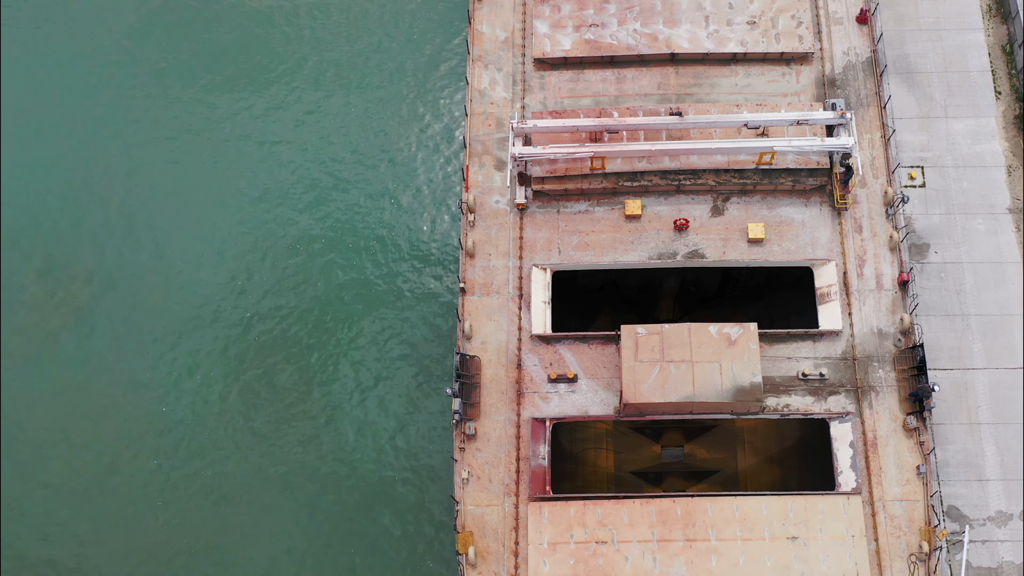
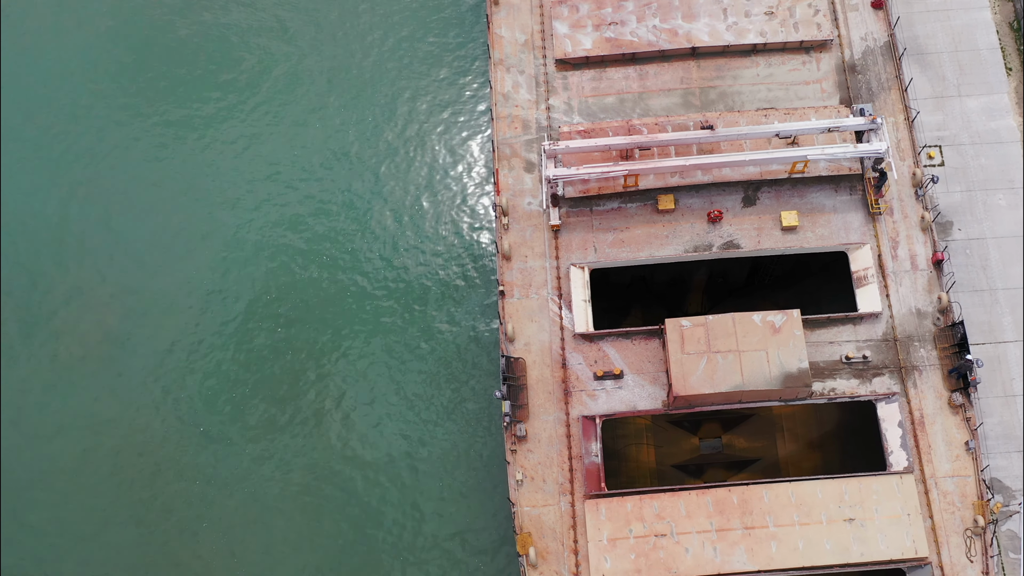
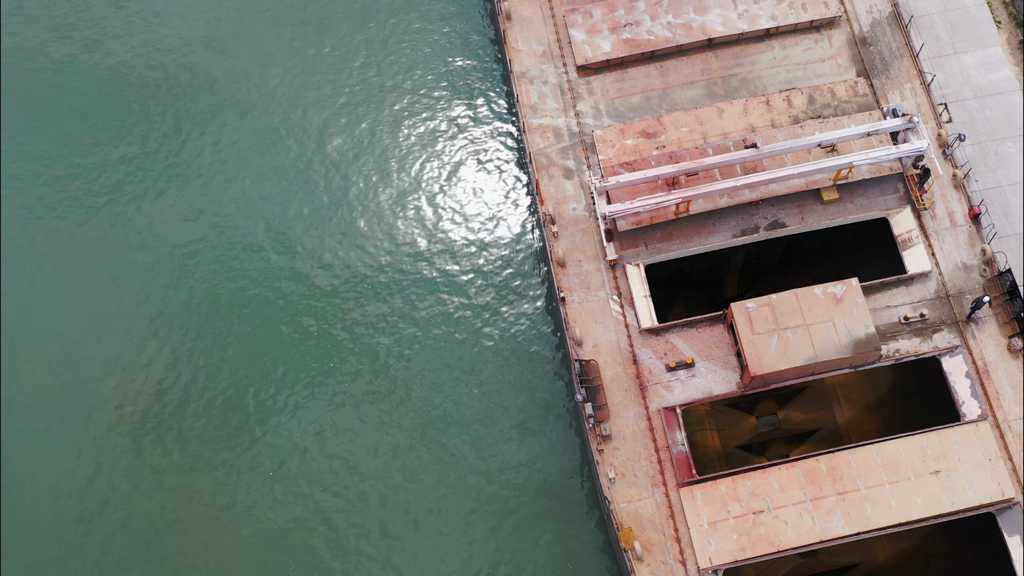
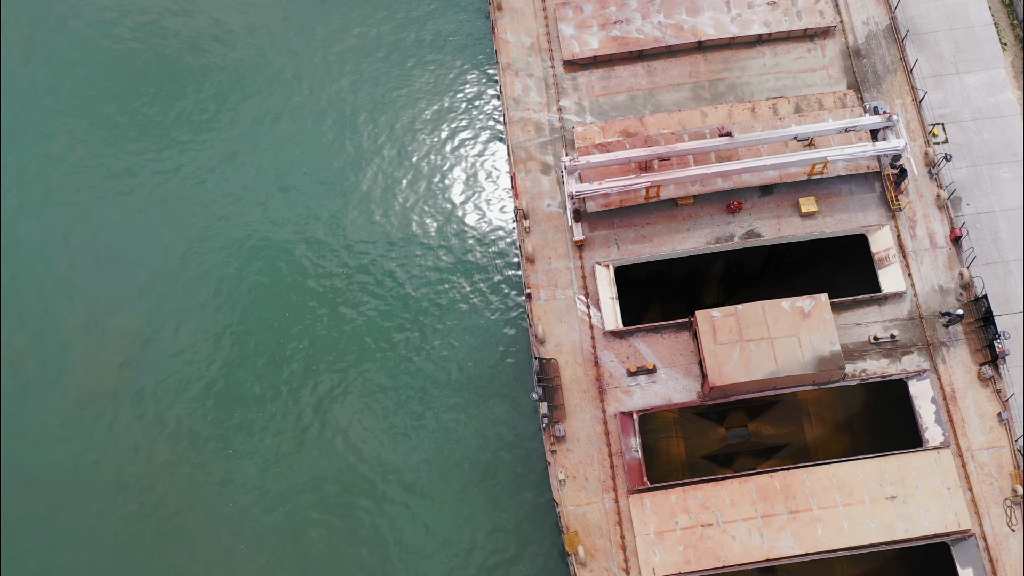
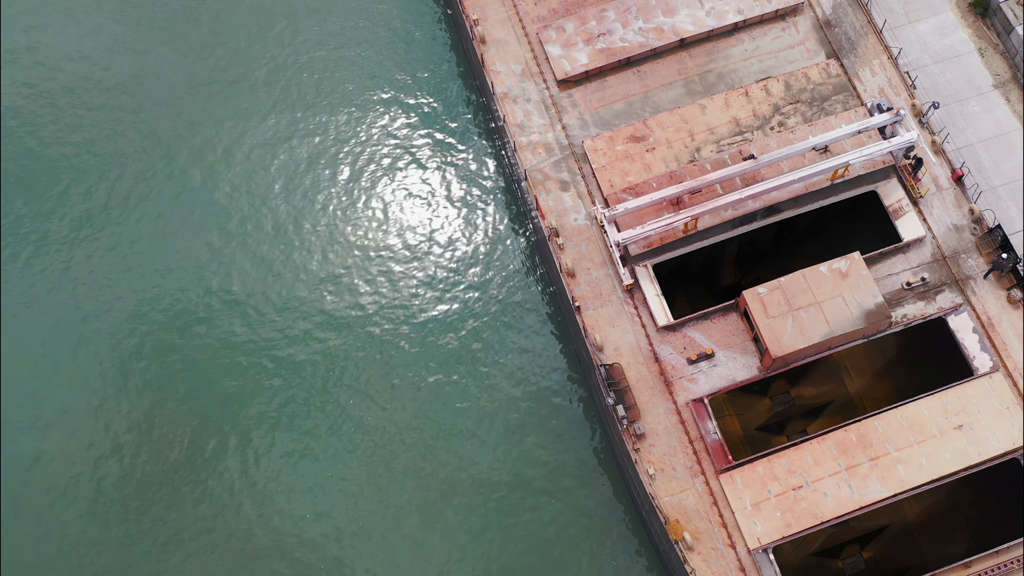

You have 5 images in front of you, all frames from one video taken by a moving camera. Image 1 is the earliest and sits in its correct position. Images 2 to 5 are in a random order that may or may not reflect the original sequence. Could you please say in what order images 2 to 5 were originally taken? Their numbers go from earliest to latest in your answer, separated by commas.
2, 4, 3, 5
